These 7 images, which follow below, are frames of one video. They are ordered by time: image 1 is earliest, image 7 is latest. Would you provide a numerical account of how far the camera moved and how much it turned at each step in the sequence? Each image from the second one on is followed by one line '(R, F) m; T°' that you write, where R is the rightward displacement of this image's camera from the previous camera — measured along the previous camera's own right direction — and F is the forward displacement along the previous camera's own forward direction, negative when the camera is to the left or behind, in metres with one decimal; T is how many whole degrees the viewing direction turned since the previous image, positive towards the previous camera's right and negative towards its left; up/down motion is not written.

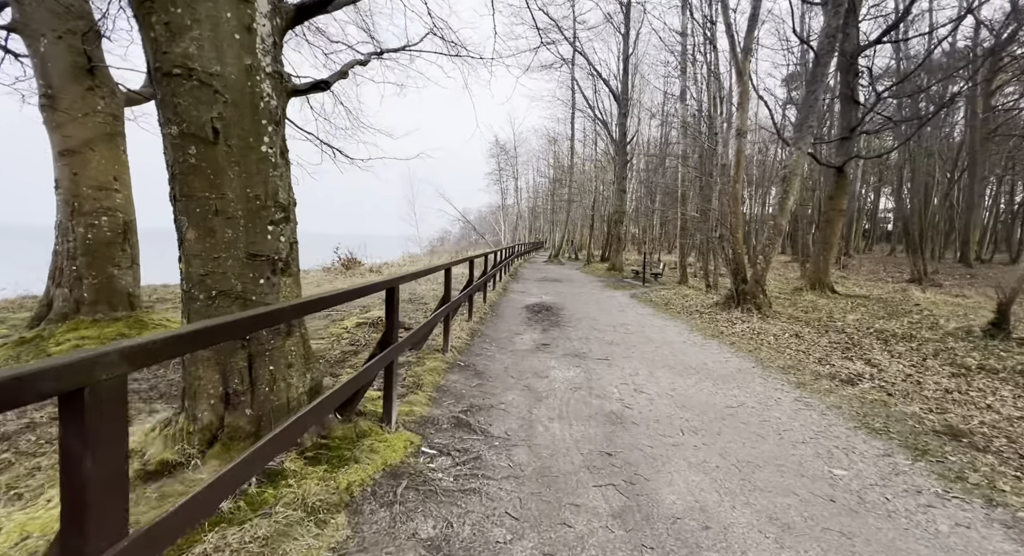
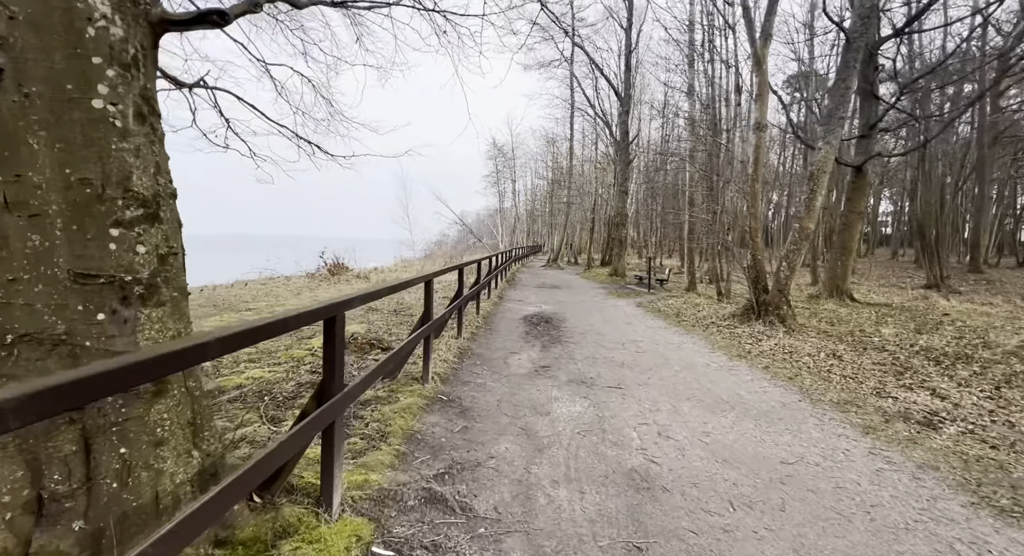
(0.0, +0.9) m; 0°
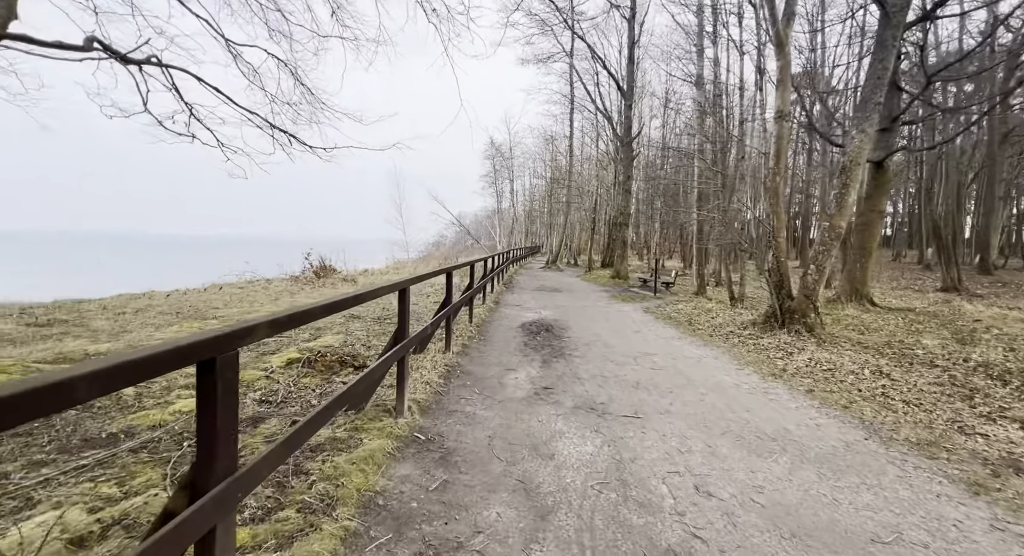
(0.0, +0.8) m; 0°
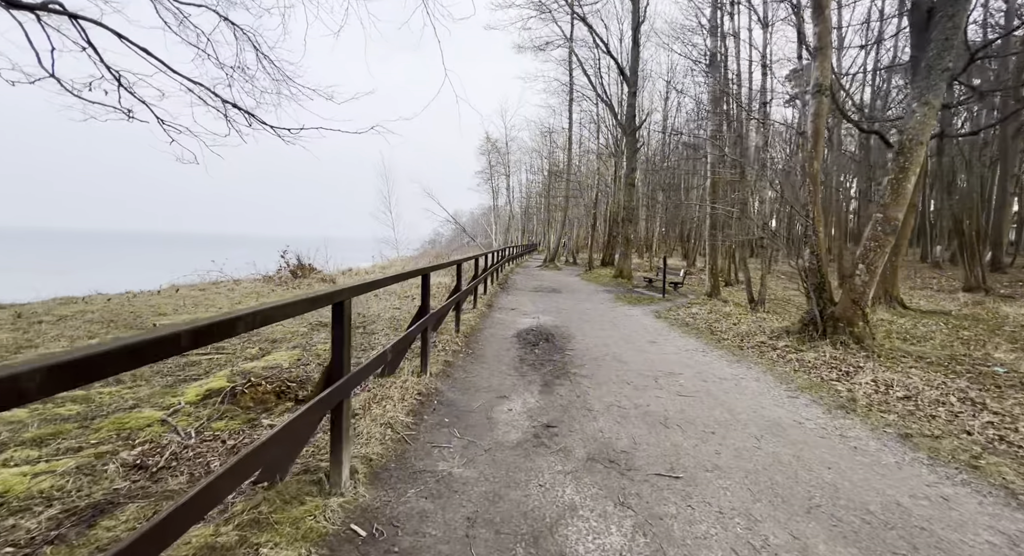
(0.0, +1.2) m; 0°
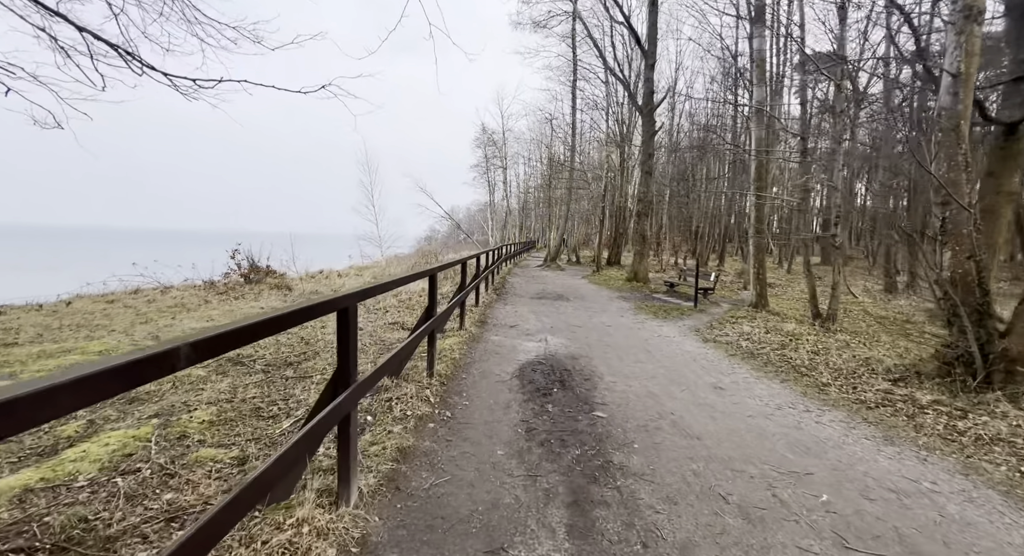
(0.0, +2.2) m; 0°
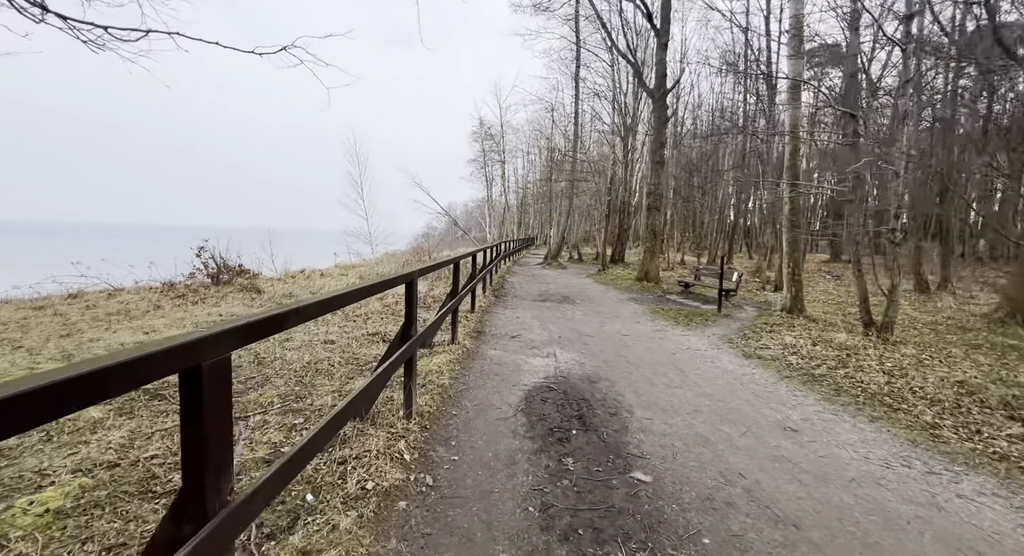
(-0.1, +1.2) m; 0°
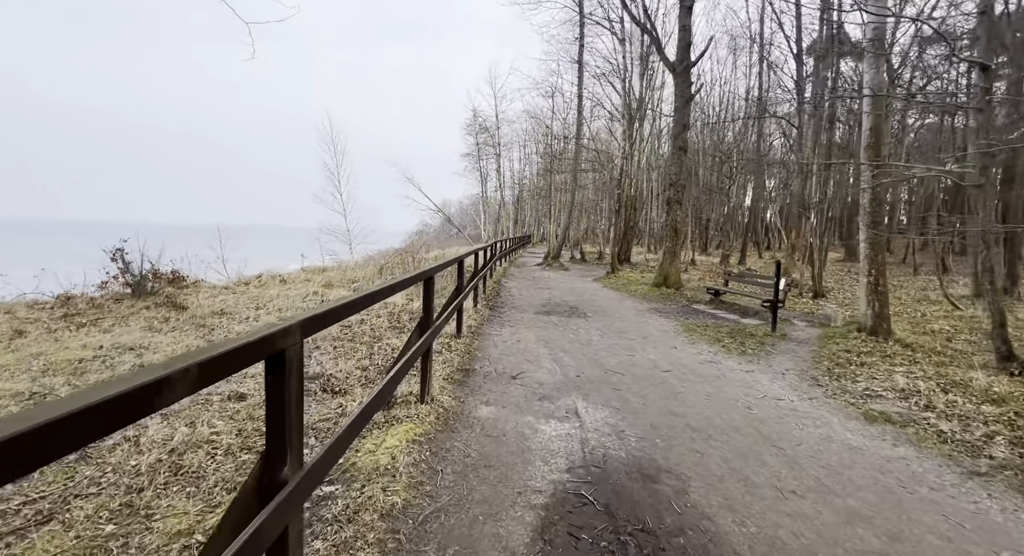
(-0.1, +2.0) m; +1°
